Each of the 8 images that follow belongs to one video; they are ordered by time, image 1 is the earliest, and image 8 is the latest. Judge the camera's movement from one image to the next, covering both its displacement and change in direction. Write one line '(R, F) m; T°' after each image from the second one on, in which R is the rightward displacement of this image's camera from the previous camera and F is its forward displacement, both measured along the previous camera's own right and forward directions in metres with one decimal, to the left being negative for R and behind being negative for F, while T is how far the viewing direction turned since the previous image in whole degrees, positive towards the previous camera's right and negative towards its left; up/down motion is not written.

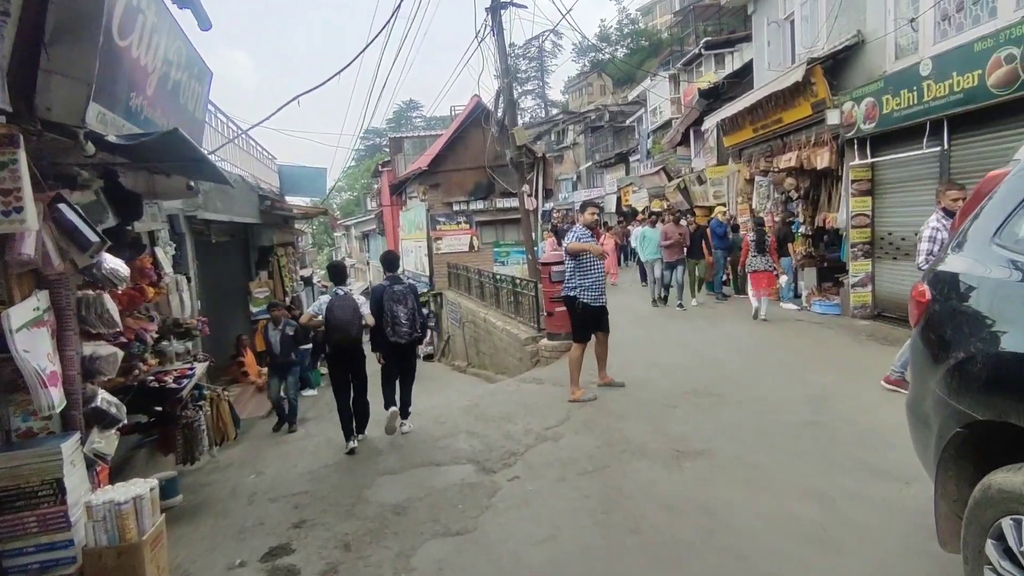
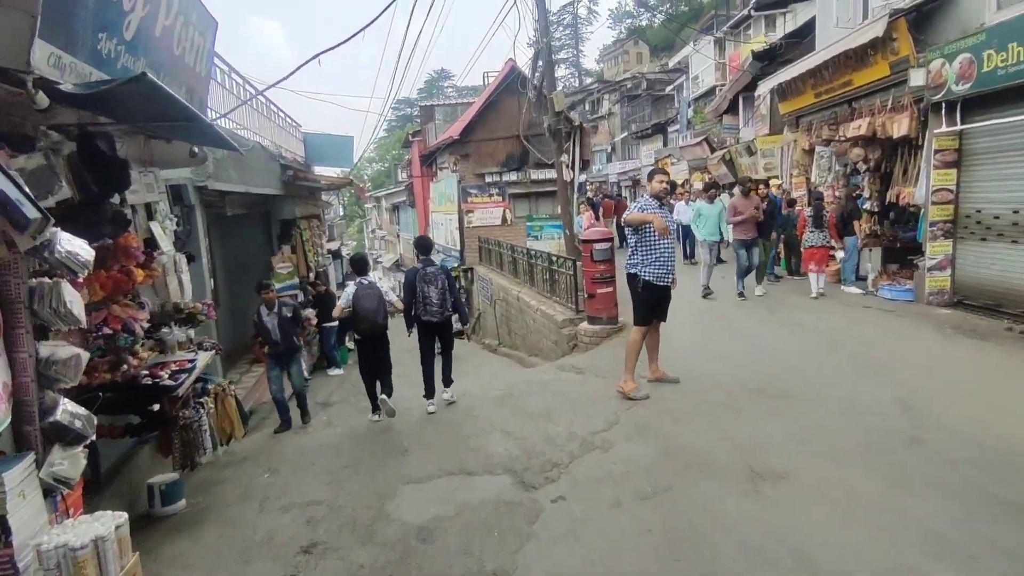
(-0.1, +0.8) m; -3°
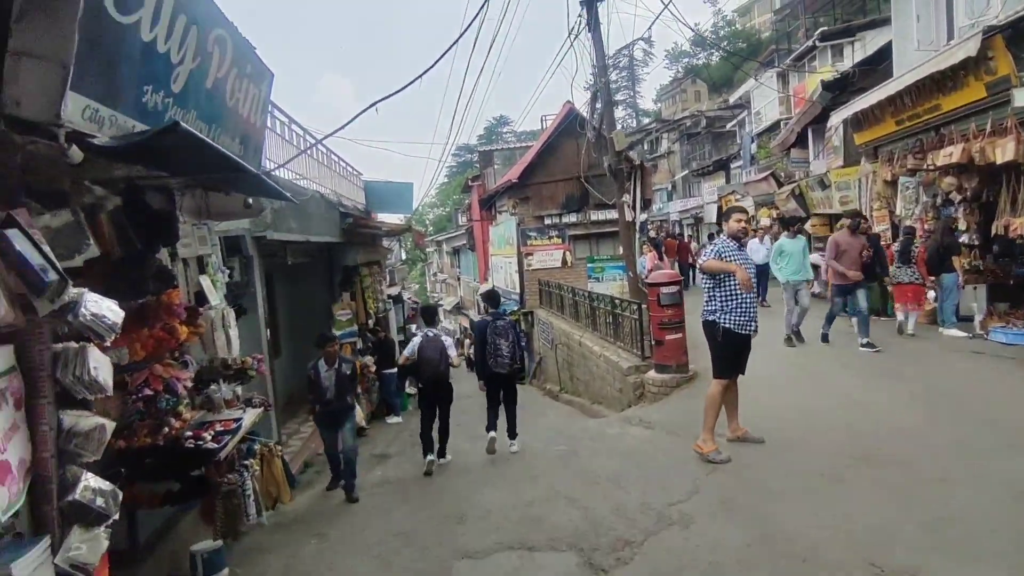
(0.0, +0.4) m; -6°
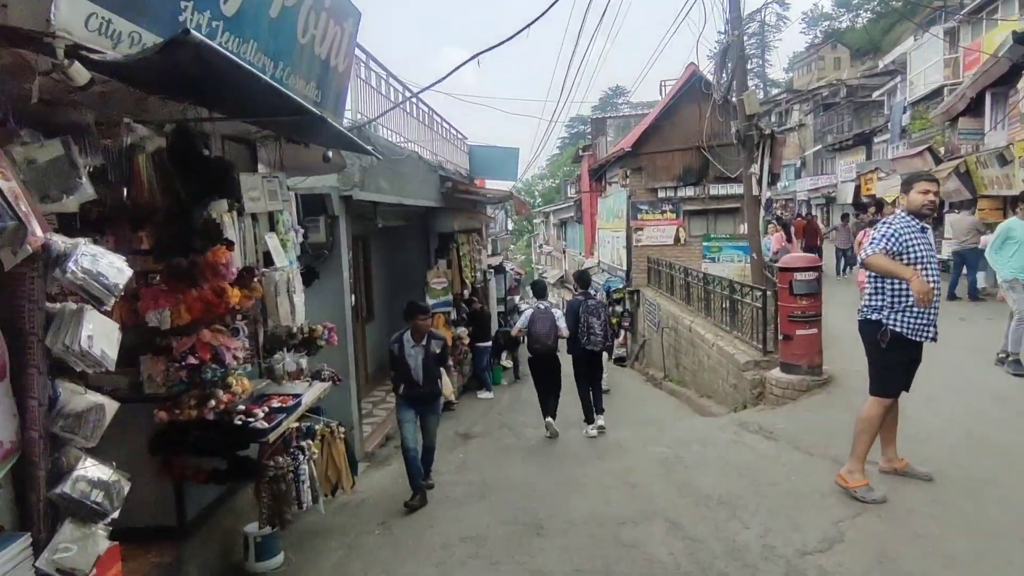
(0.0, +0.8) m; -10°
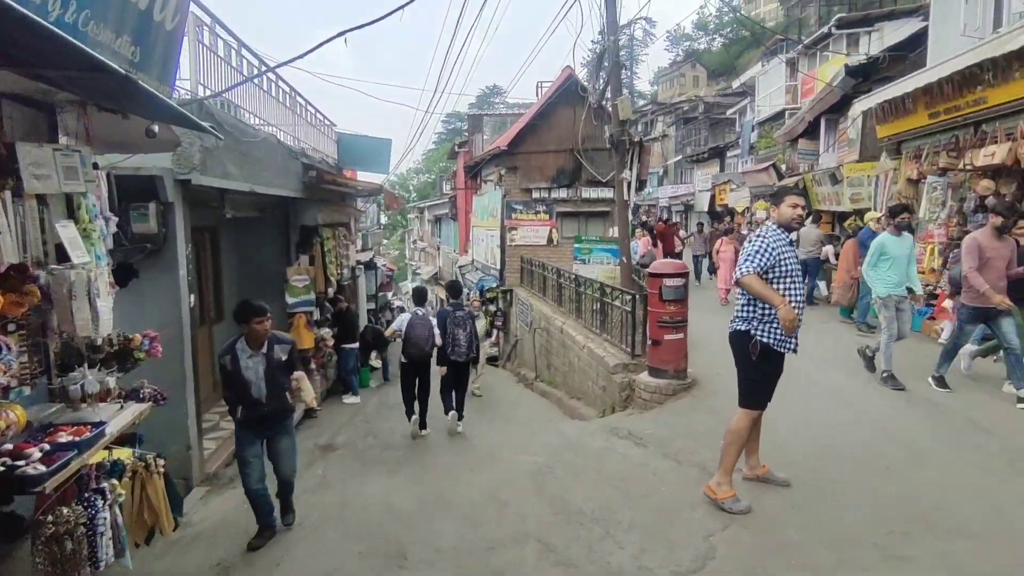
(+0.1, +0.4) m; +12°
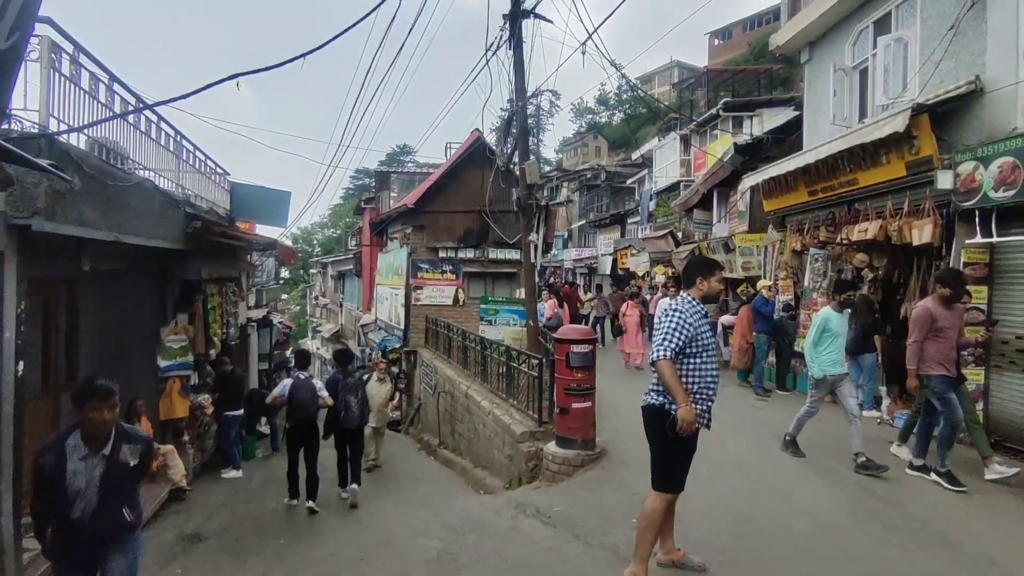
(0.0, +0.3) m; +9°
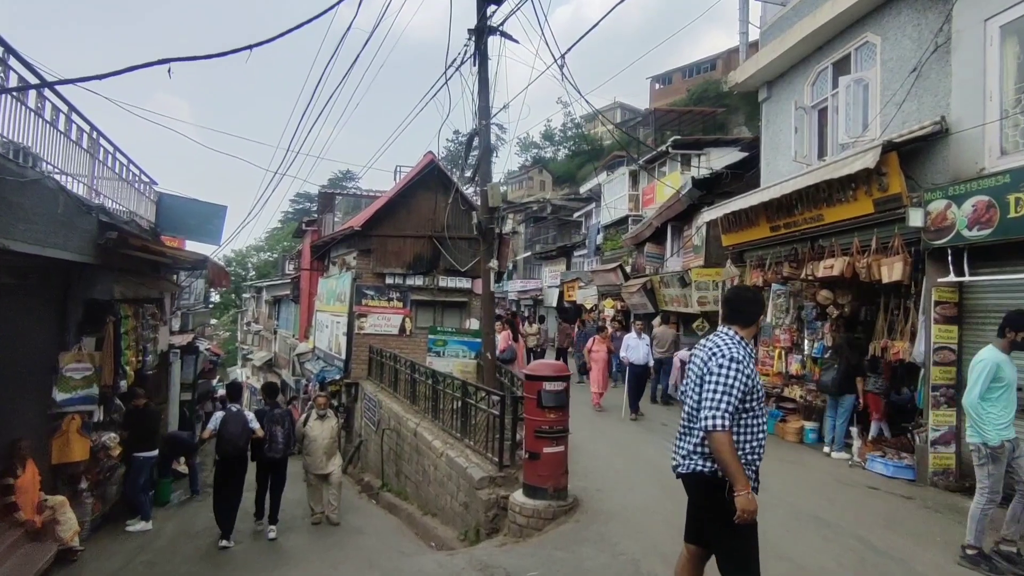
(-0.3, +0.7) m; +6°
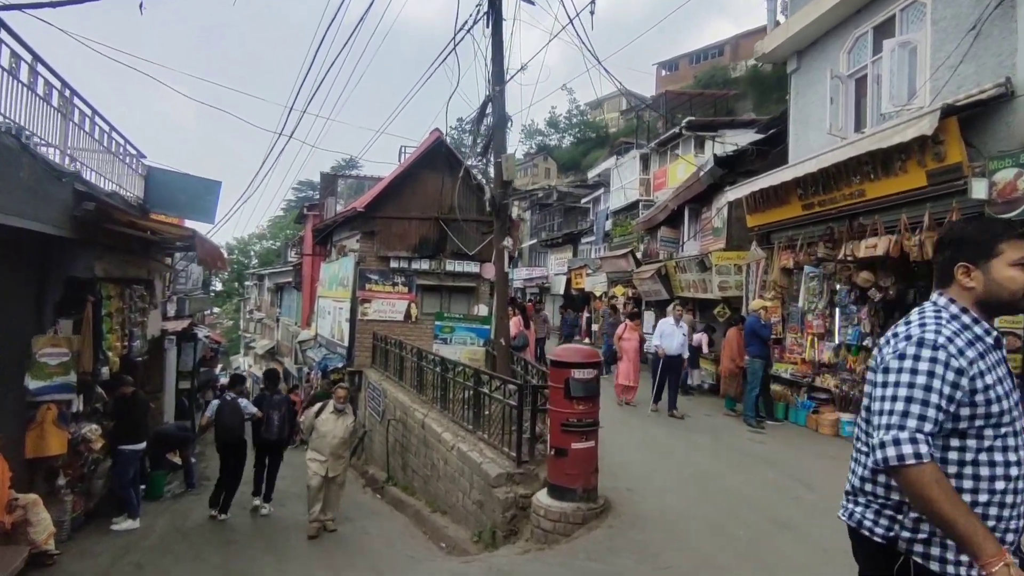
(-0.2, +0.7) m; 0°
